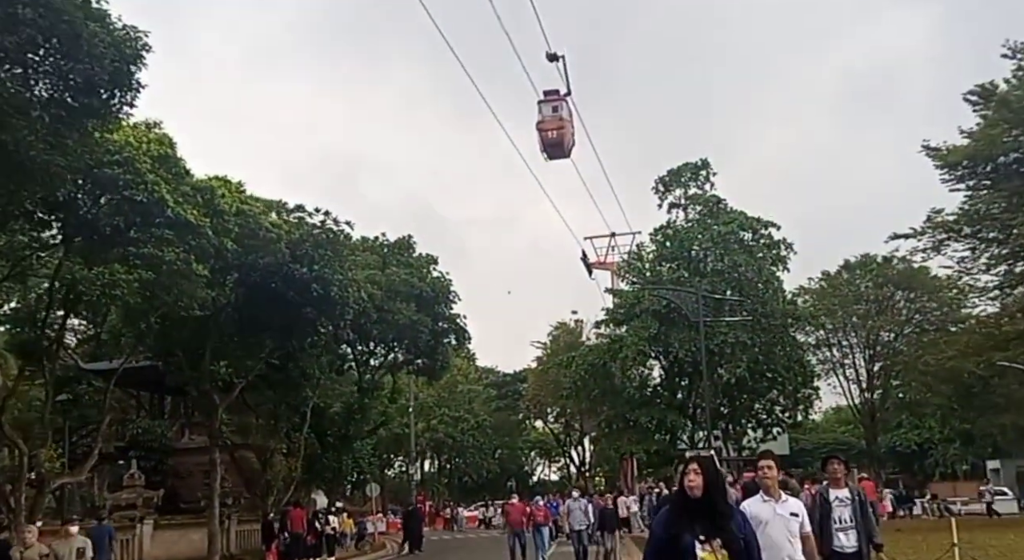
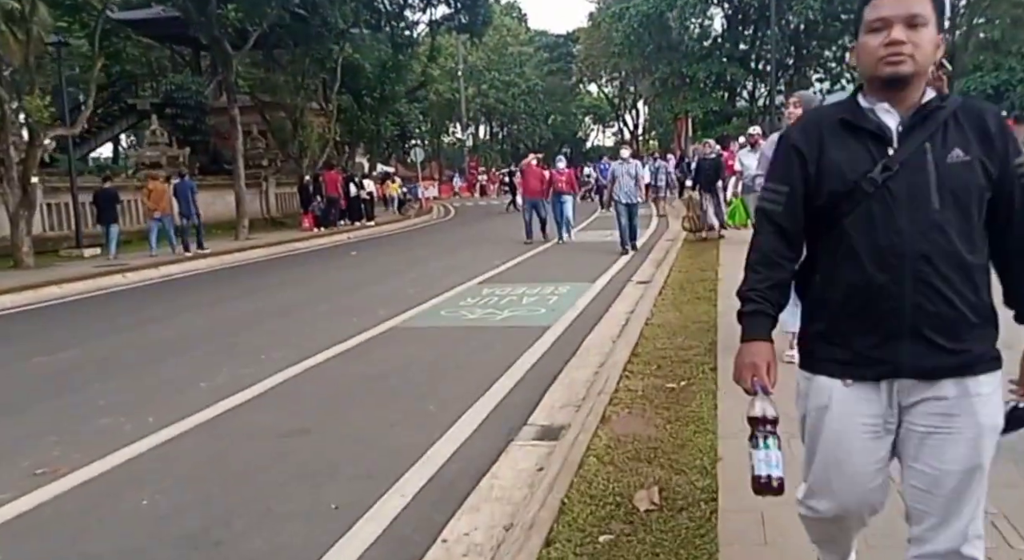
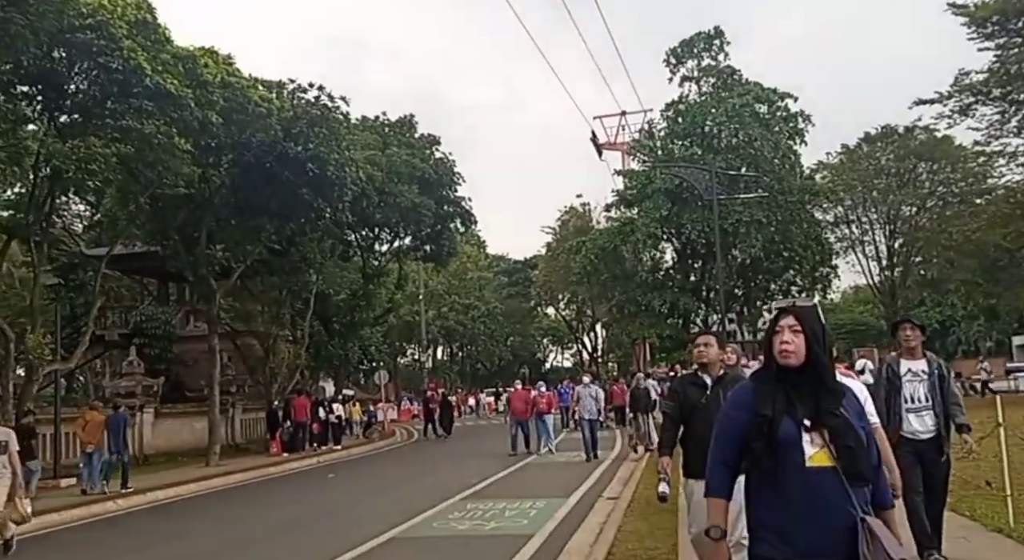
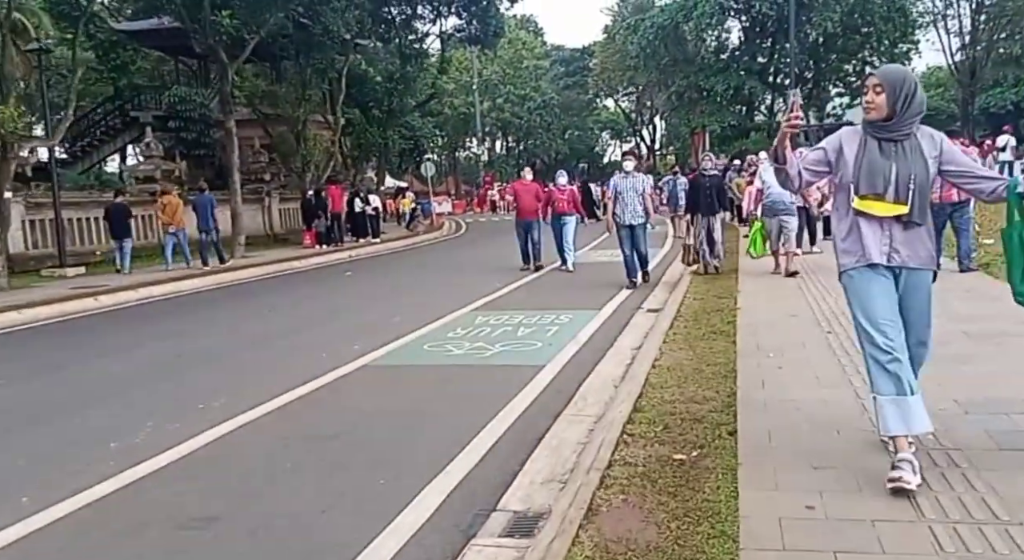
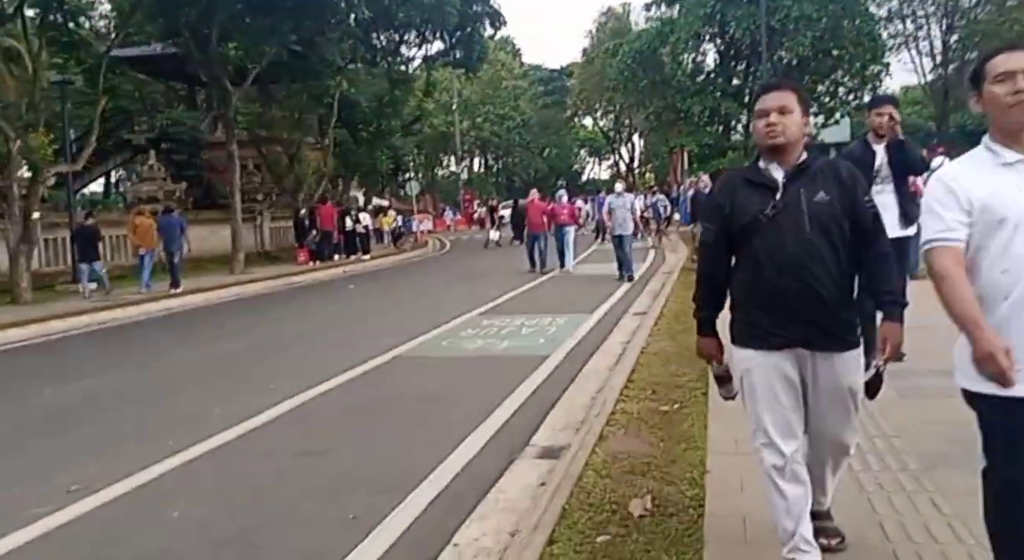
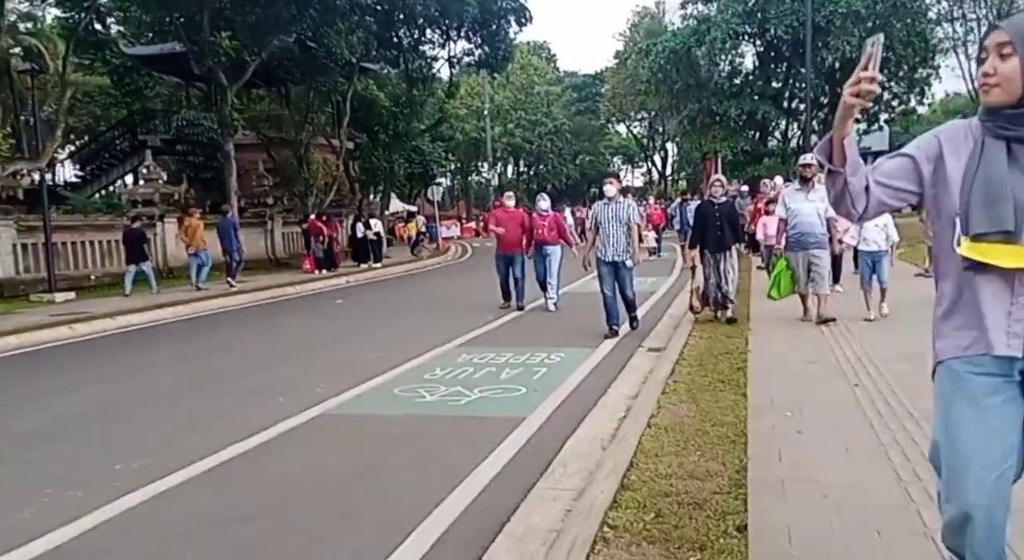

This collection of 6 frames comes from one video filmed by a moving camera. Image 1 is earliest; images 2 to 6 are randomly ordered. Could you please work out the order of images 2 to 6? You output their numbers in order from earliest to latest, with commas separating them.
3, 5, 2, 4, 6
